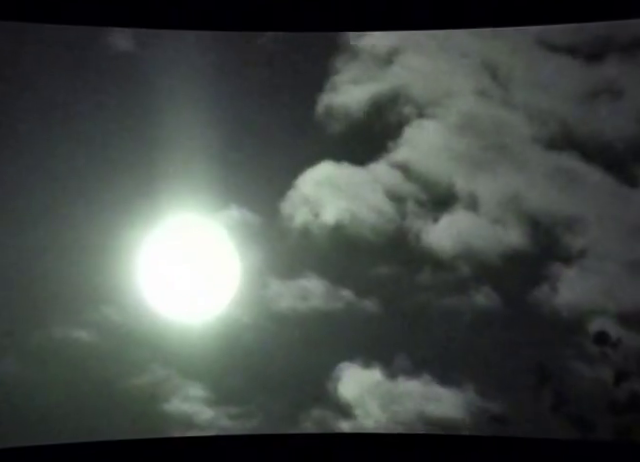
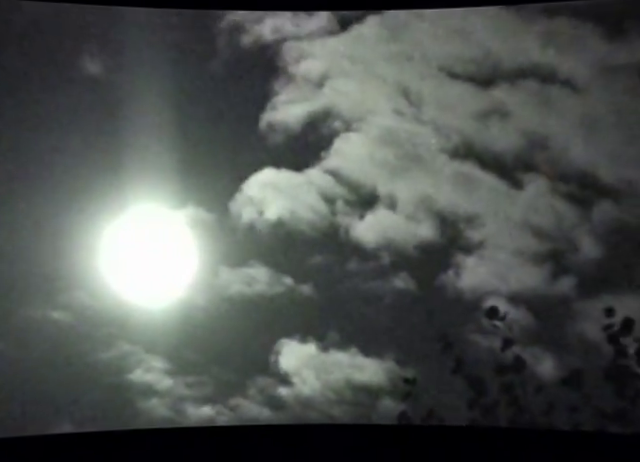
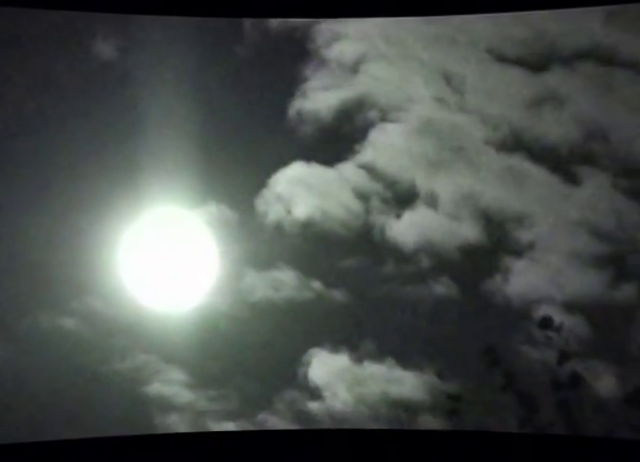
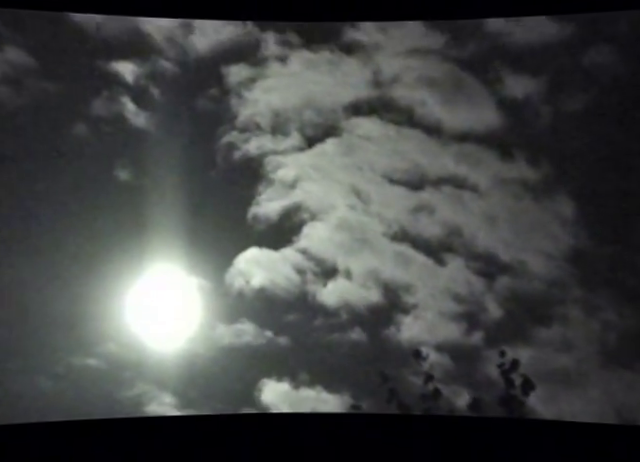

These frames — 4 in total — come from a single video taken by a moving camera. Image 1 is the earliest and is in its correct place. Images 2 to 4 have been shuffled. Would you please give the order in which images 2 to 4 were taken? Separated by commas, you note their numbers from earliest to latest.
3, 2, 4
